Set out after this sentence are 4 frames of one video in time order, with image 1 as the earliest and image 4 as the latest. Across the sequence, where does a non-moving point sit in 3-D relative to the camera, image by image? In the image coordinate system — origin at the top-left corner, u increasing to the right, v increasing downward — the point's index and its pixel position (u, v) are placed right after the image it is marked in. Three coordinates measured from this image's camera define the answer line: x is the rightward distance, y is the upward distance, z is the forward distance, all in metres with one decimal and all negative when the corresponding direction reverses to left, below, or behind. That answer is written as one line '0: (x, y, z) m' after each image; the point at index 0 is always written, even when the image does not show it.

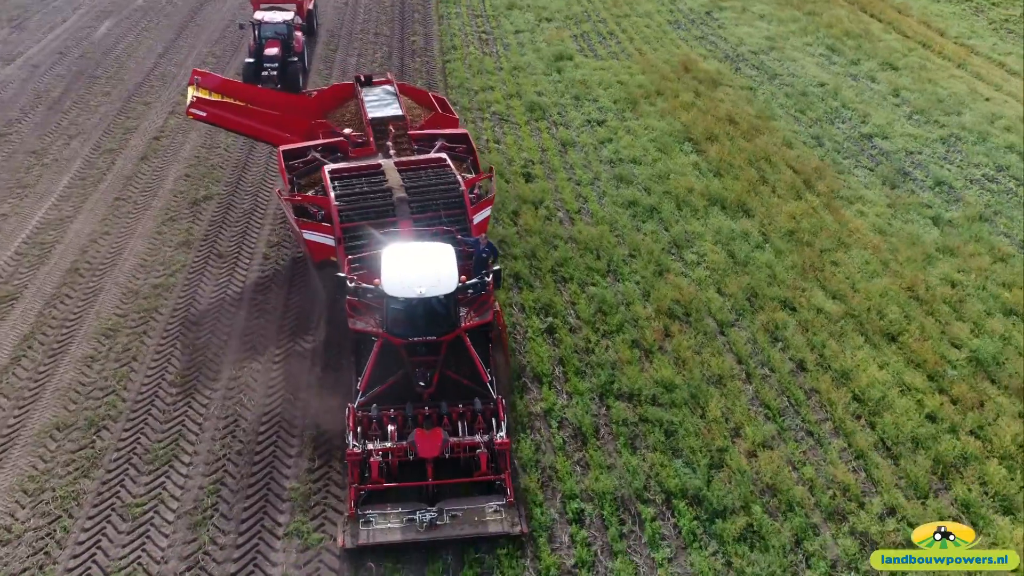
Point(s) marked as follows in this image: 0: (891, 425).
0: (+3.7, -1.3, +7.7) m
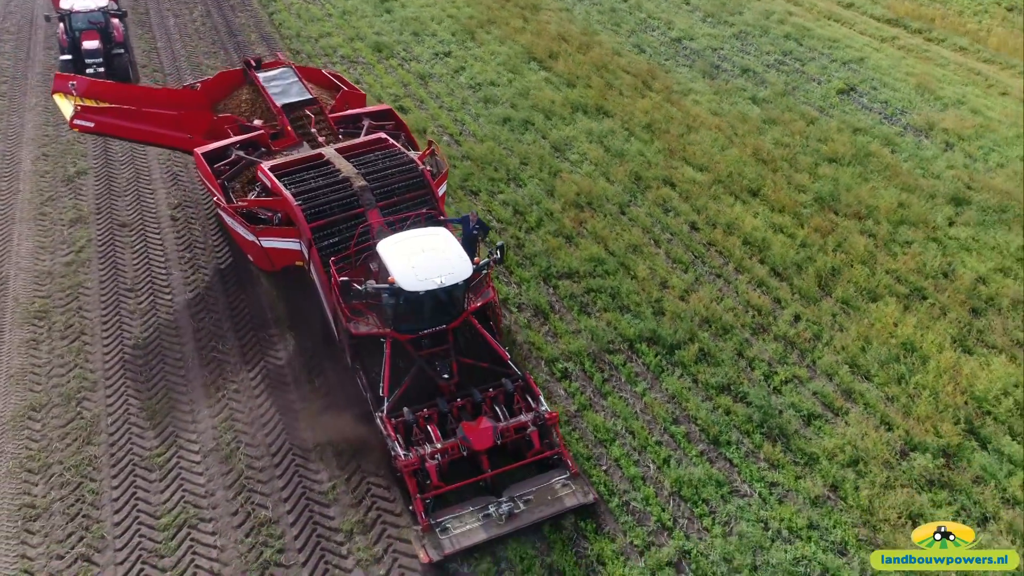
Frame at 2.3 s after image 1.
0: (+3.2, +0.4, +9.5) m
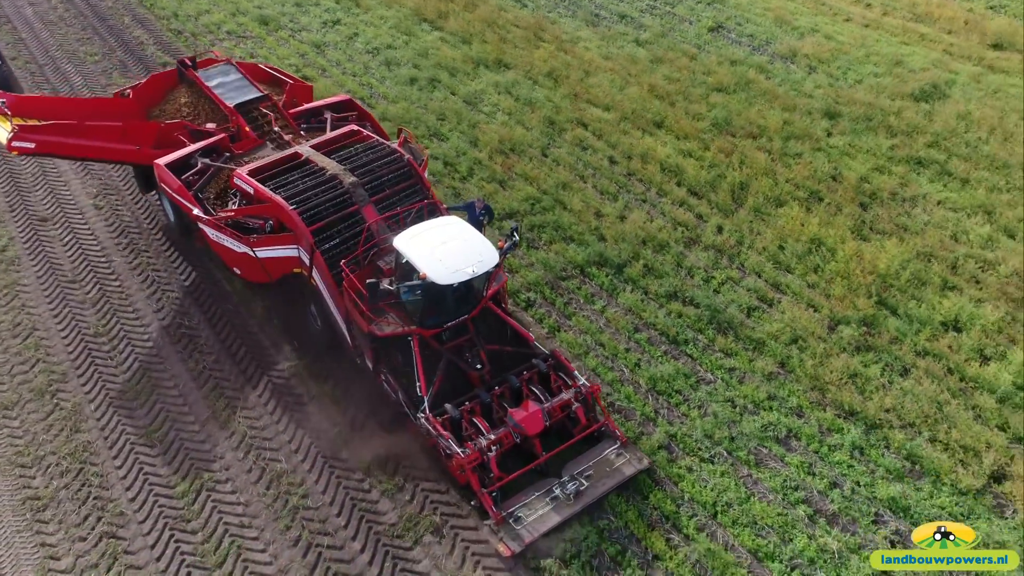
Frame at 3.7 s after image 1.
0: (+2.4, +1.4, +10.5) m
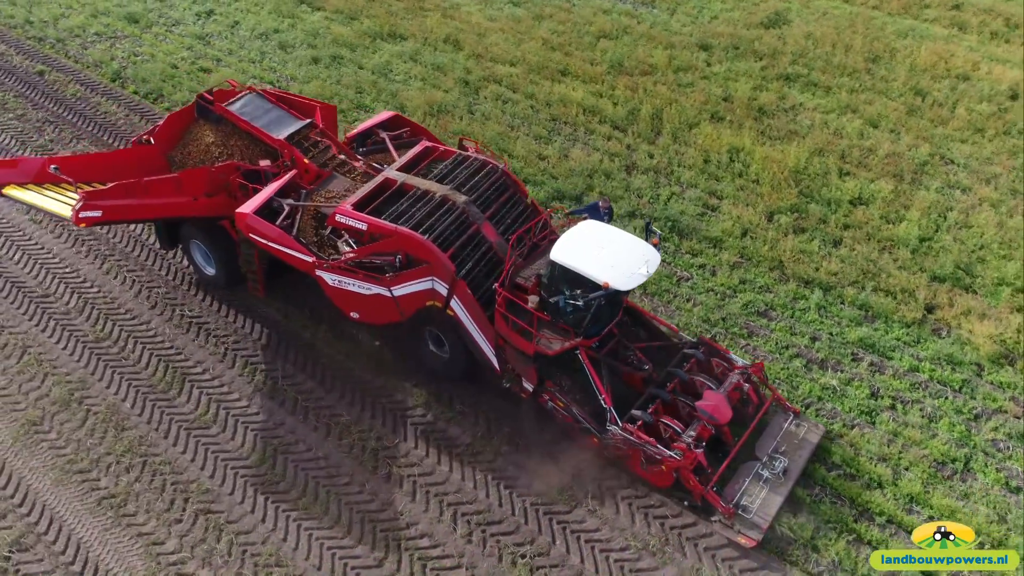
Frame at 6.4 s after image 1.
0: (+1.4, +2.5, +11.5) m
